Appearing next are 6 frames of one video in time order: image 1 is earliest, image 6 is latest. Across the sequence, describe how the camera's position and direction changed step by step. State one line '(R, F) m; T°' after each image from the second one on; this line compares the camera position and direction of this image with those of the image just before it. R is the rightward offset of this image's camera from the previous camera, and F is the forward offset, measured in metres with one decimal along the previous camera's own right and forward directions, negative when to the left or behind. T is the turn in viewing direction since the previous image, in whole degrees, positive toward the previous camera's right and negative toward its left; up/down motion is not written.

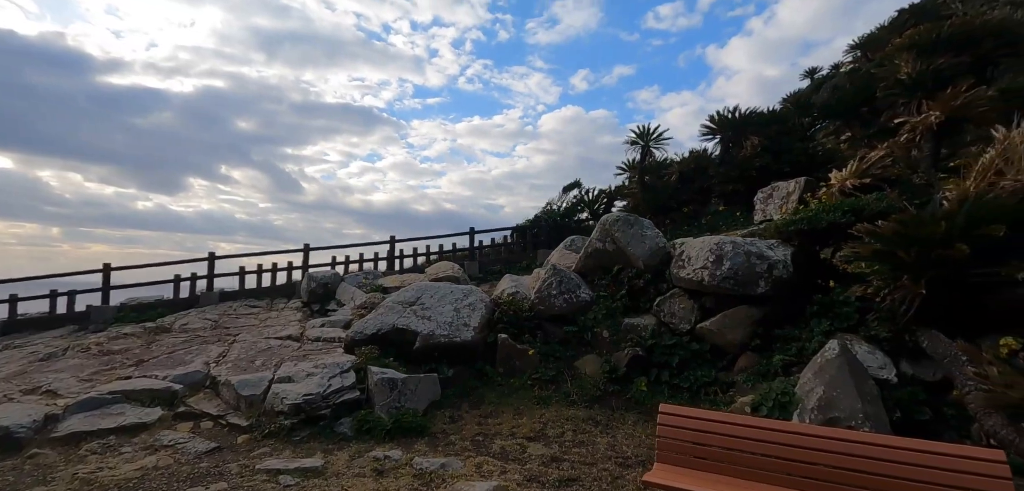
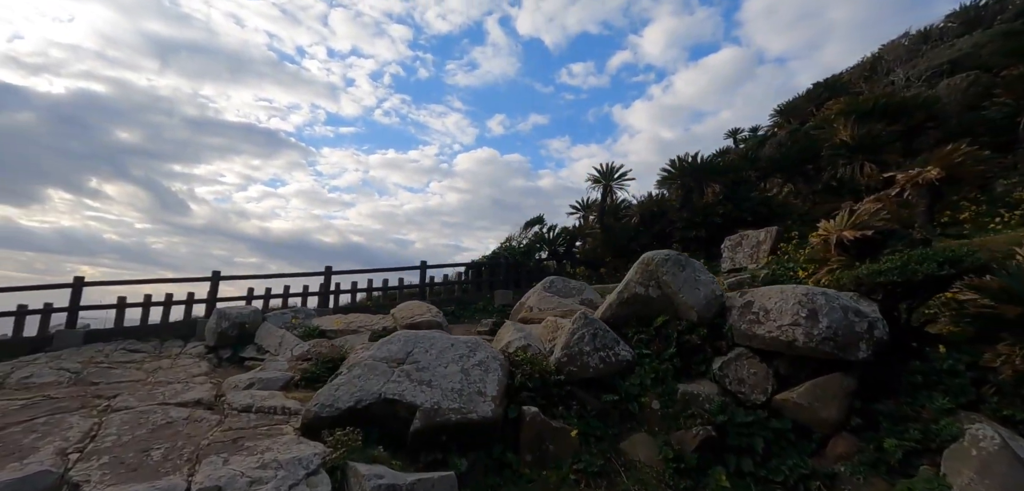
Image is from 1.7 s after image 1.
(-1.3, +1.7) m; +11°
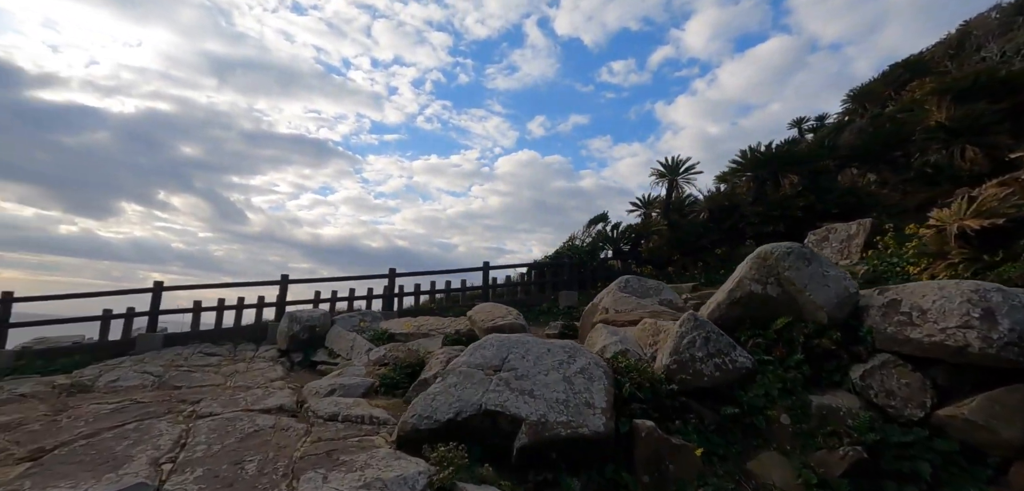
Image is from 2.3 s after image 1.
(-0.6, +0.4) m; -5°
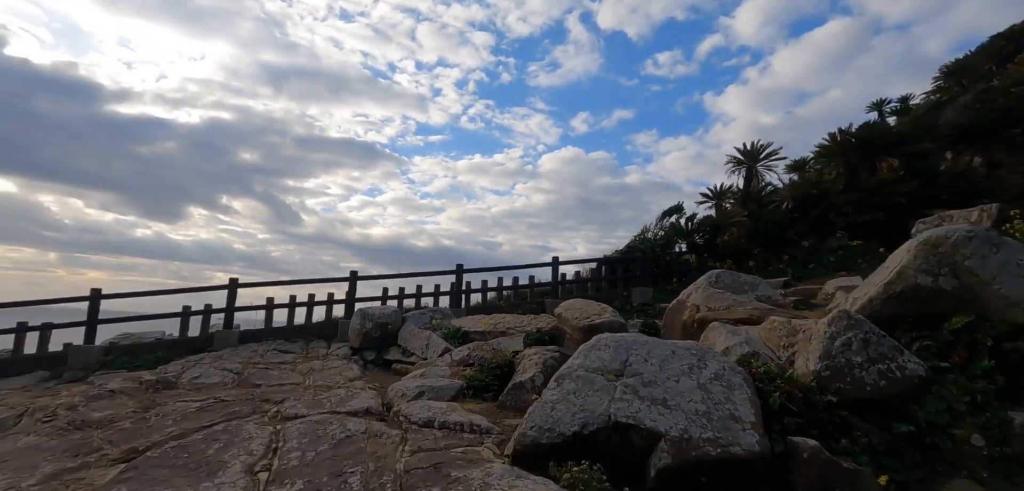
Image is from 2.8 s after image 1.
(-0.6, +0.5) m; -5°
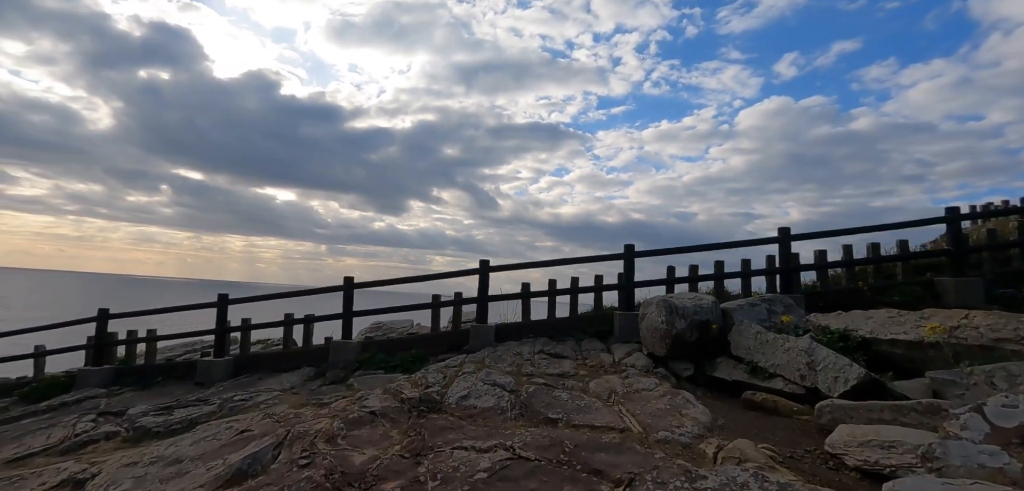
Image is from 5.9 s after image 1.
(-2.2, +2.5) m; -23°
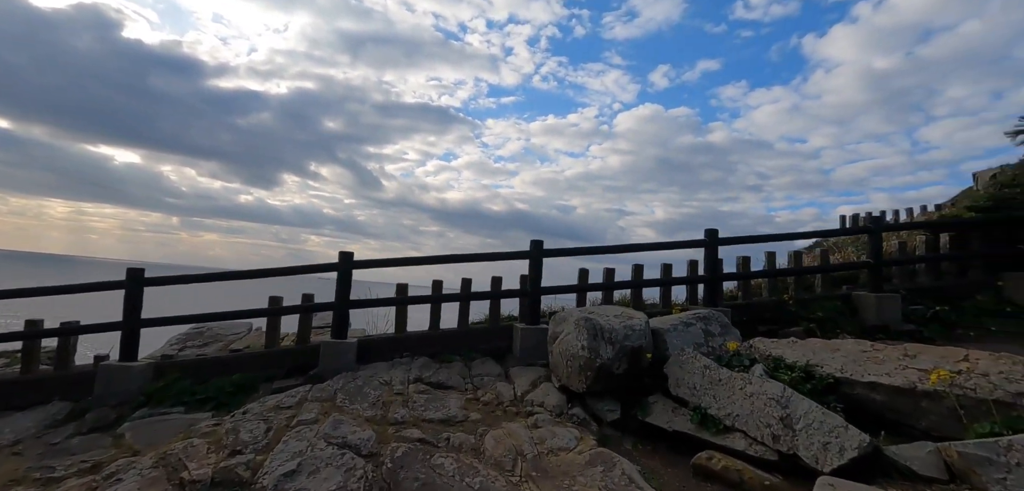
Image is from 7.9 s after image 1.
(+0.1, +1.7) m; +14°
